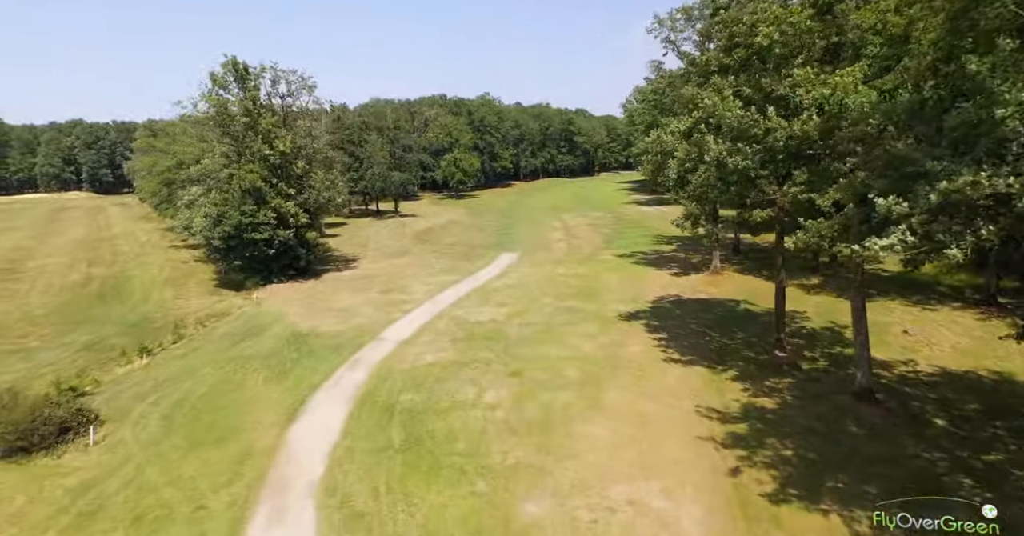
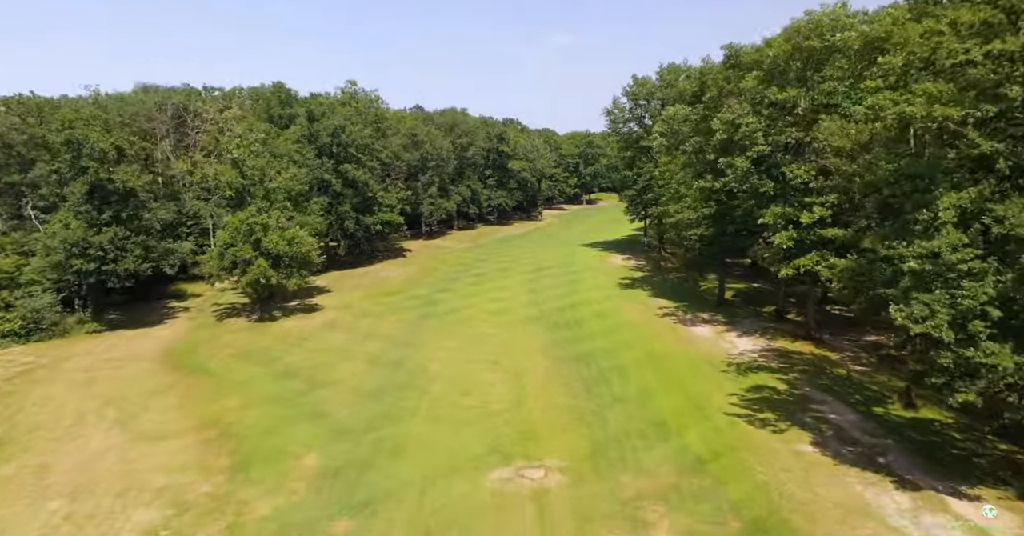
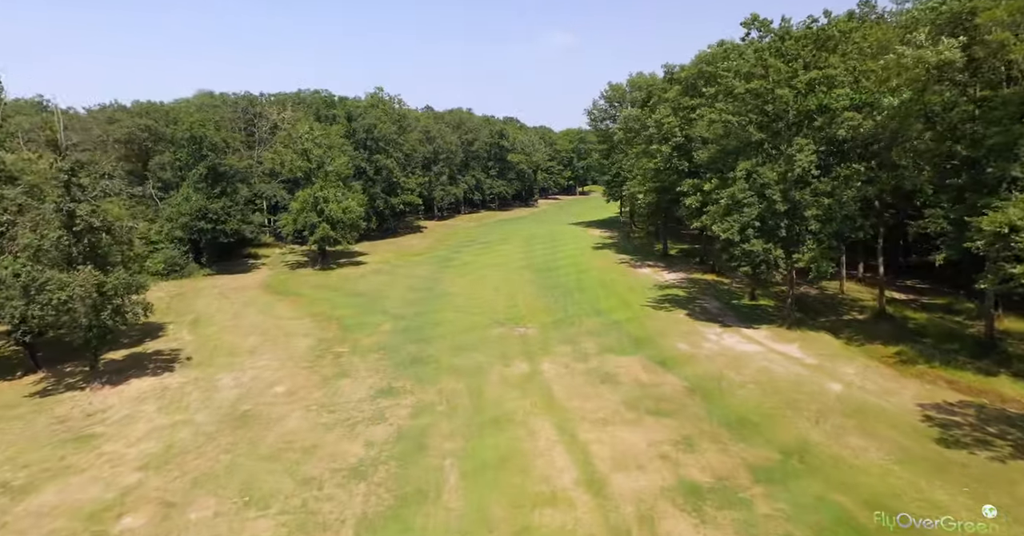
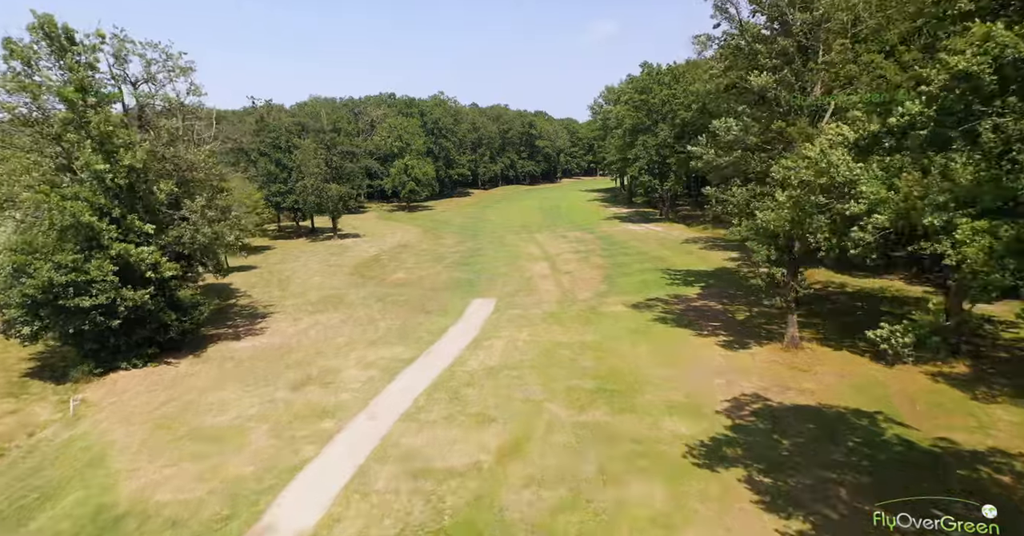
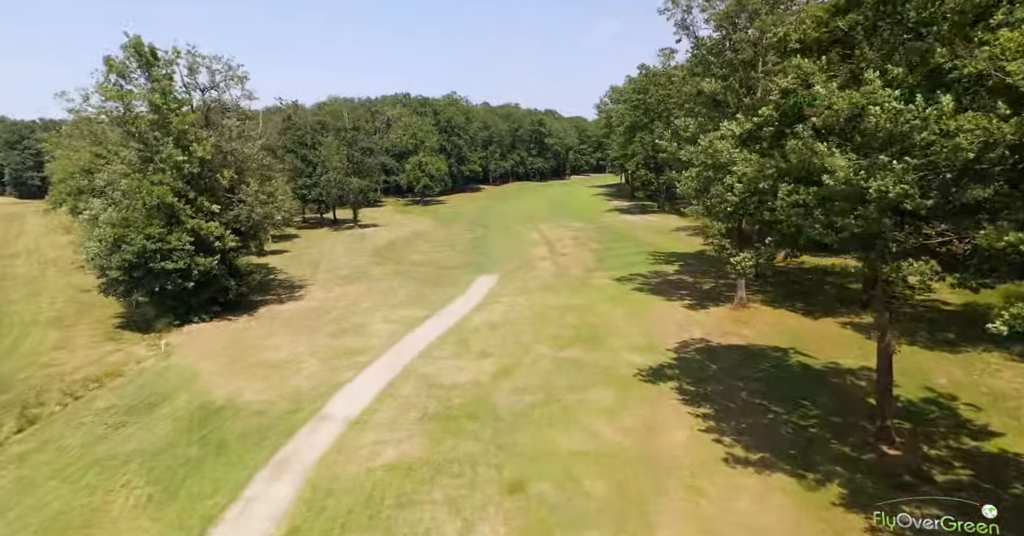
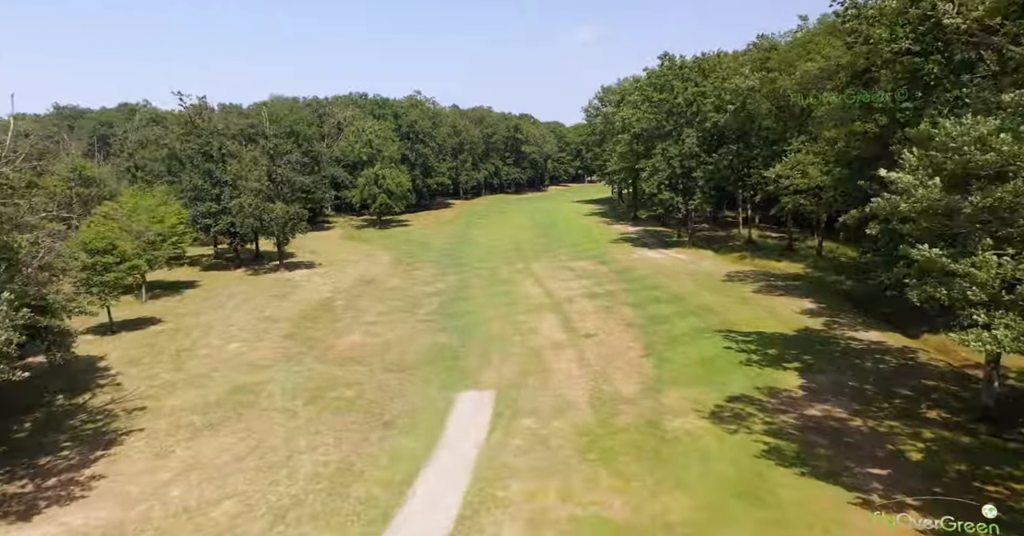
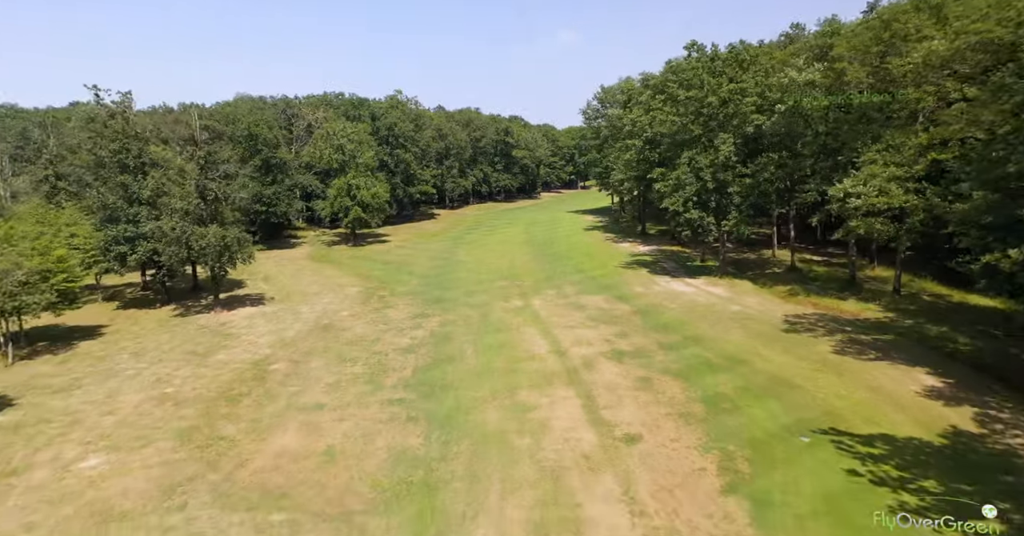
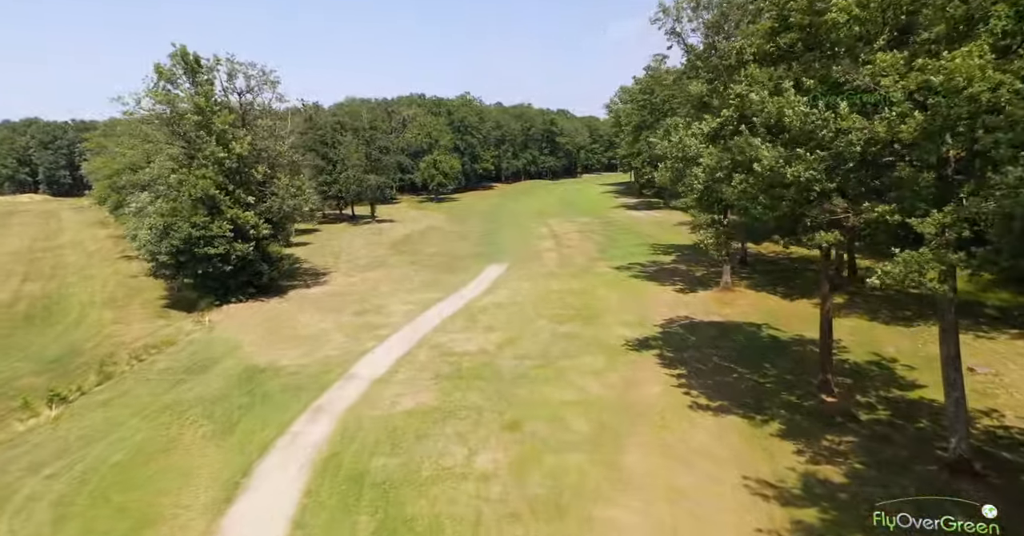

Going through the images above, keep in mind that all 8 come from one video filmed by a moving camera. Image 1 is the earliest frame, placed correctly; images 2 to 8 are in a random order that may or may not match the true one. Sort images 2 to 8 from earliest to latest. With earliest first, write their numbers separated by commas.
8, 5, 4, 6, 7, 3, 2
